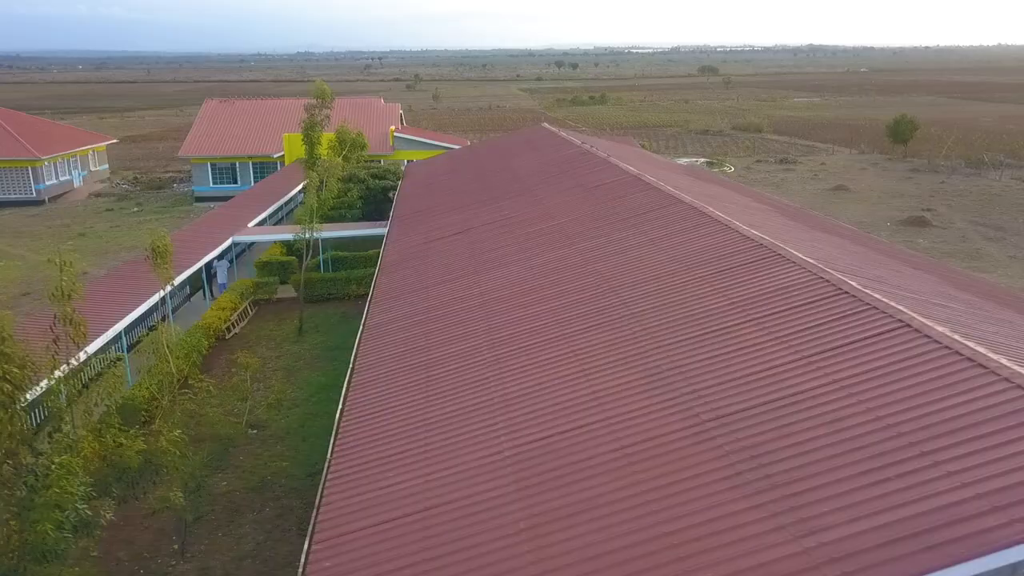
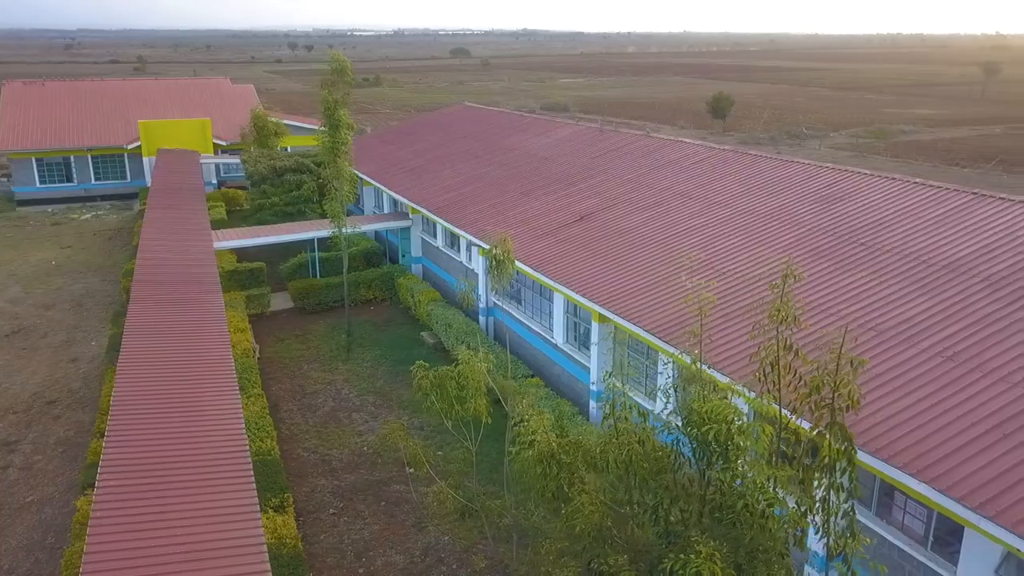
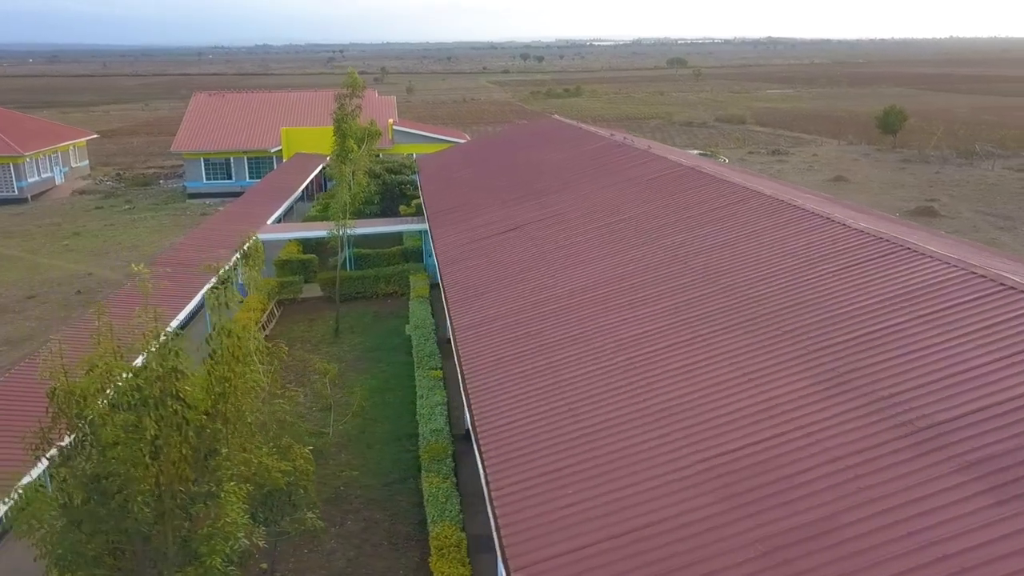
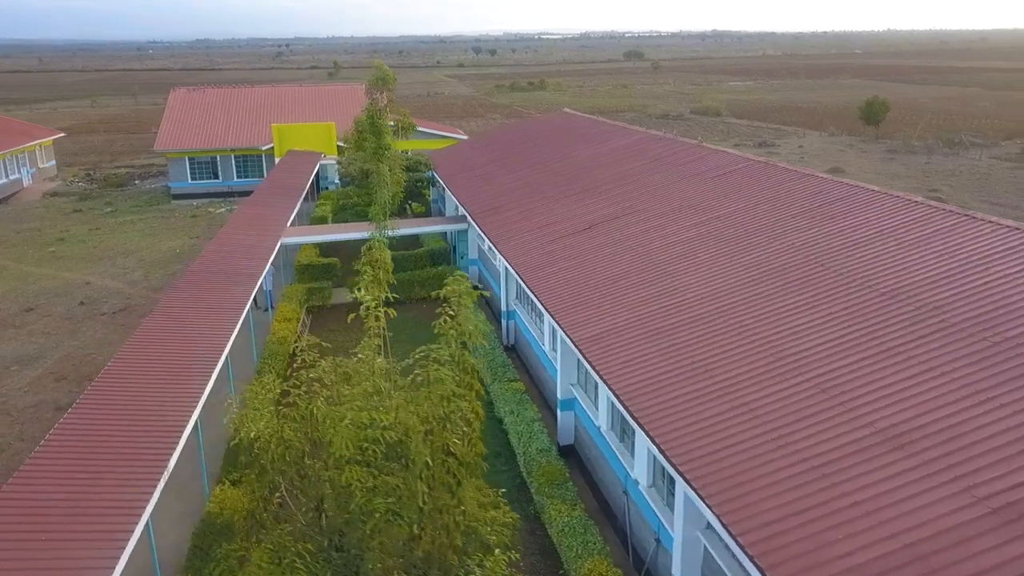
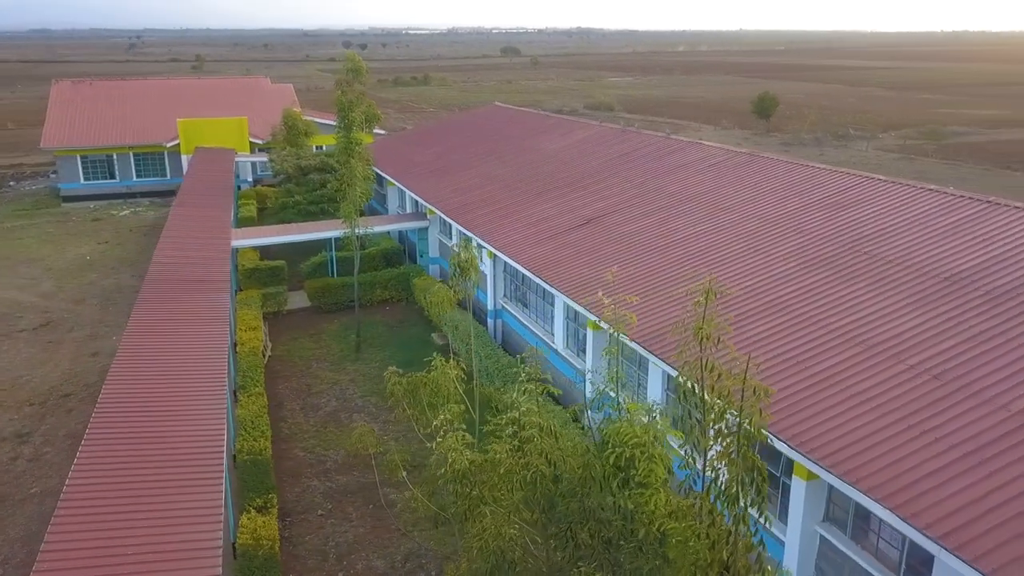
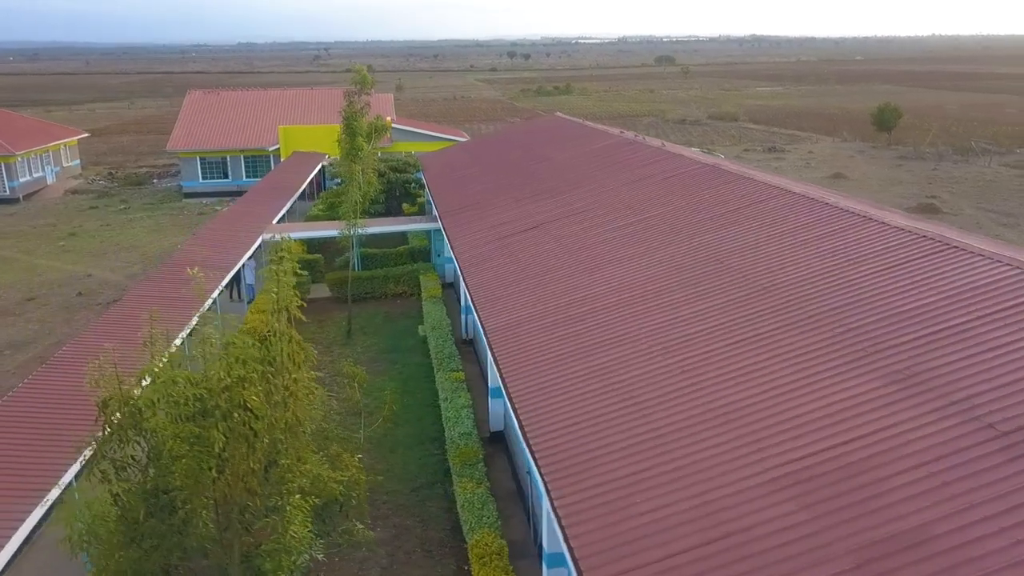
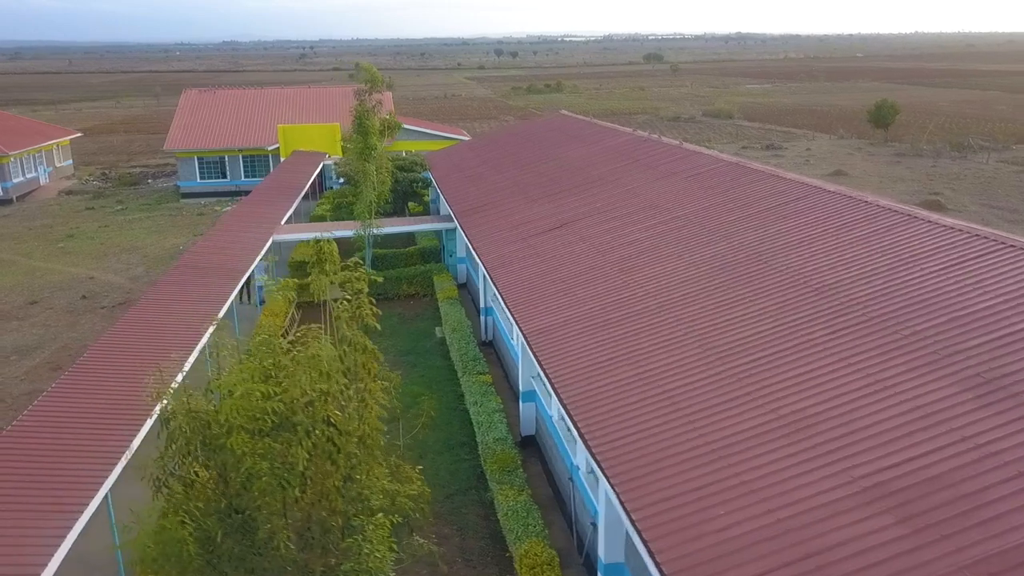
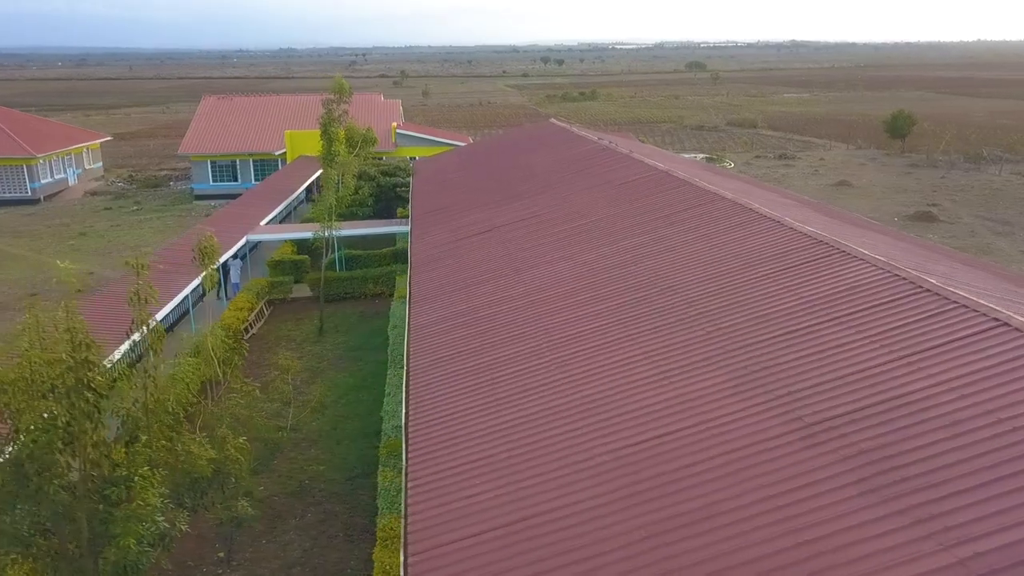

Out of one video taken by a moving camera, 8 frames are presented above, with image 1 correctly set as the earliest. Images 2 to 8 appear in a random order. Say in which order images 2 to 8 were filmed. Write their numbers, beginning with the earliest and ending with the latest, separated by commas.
8, 3, 6, 7, 4, 5, 2
